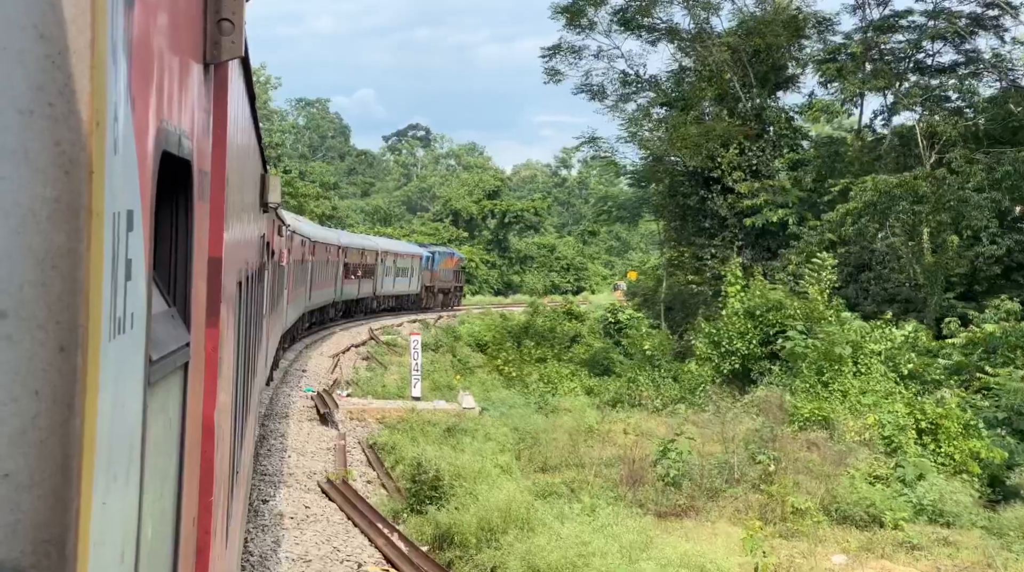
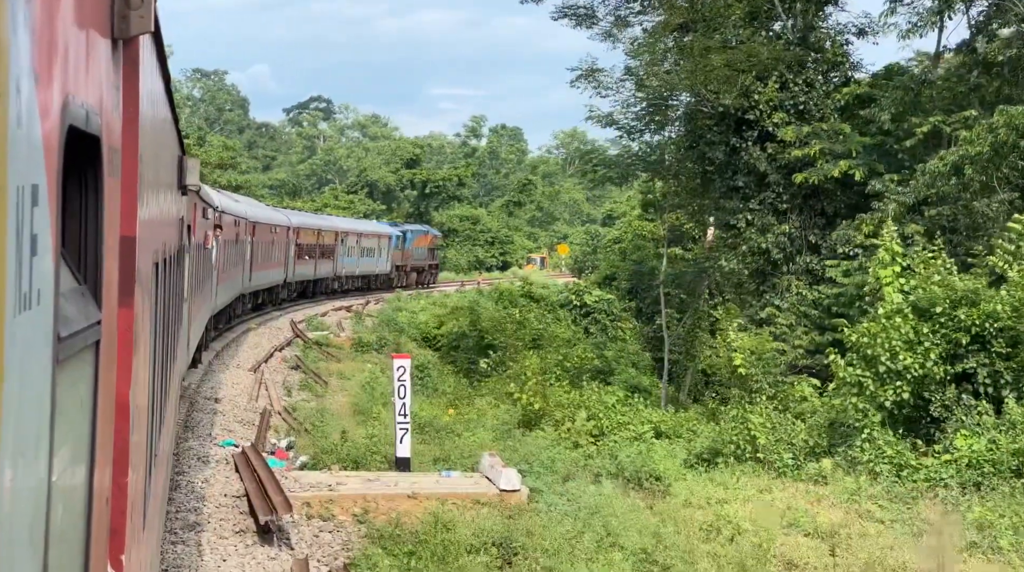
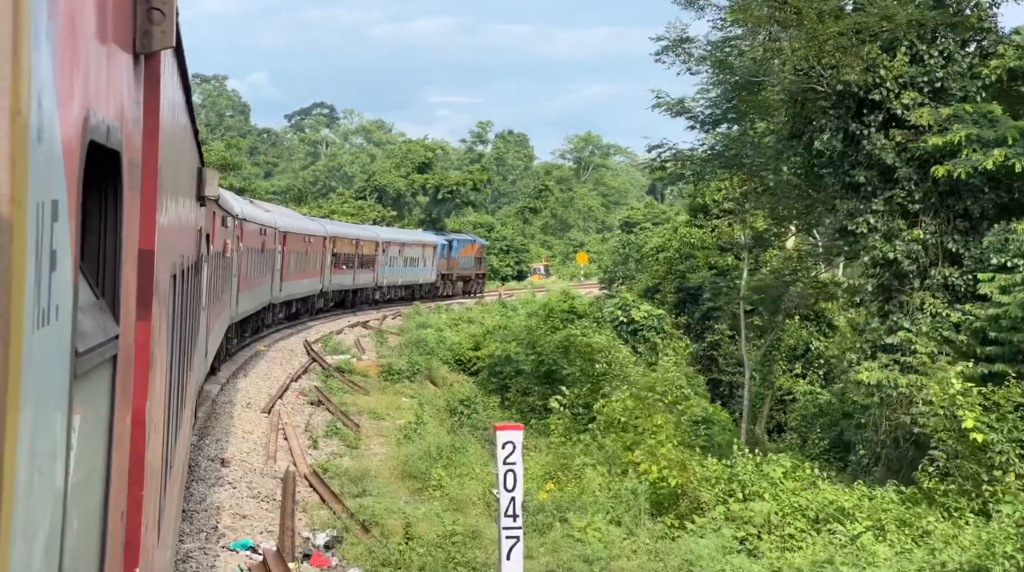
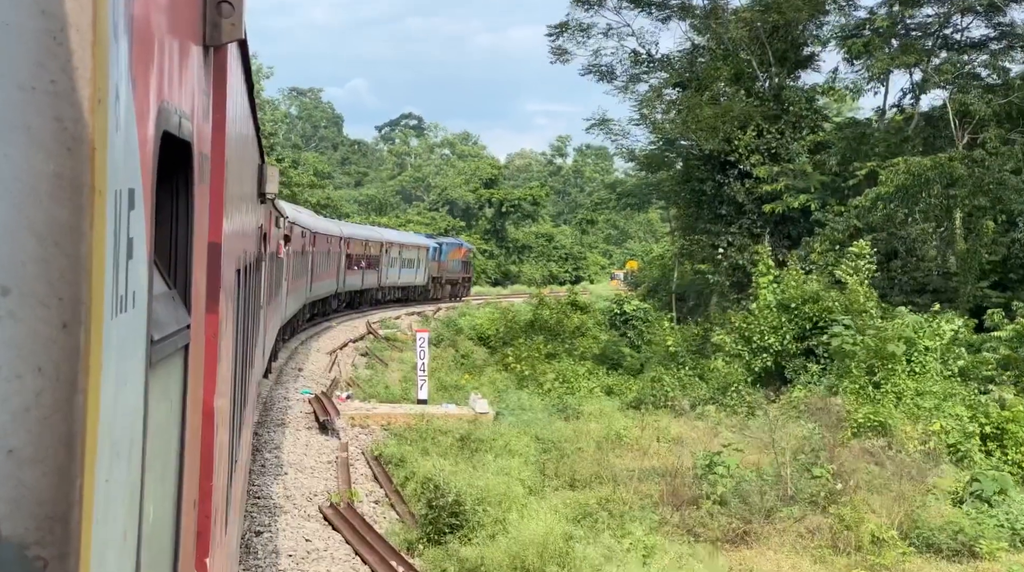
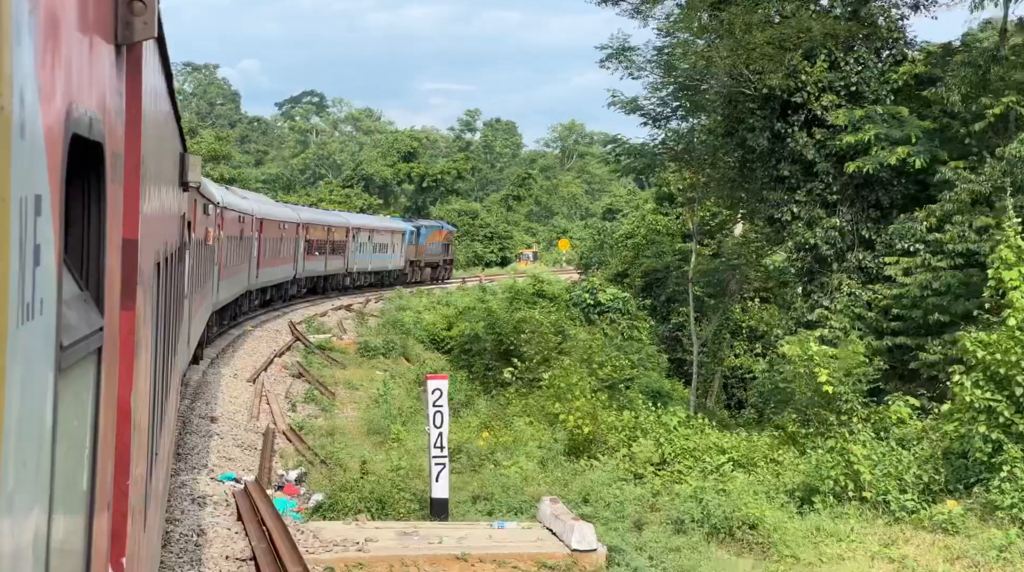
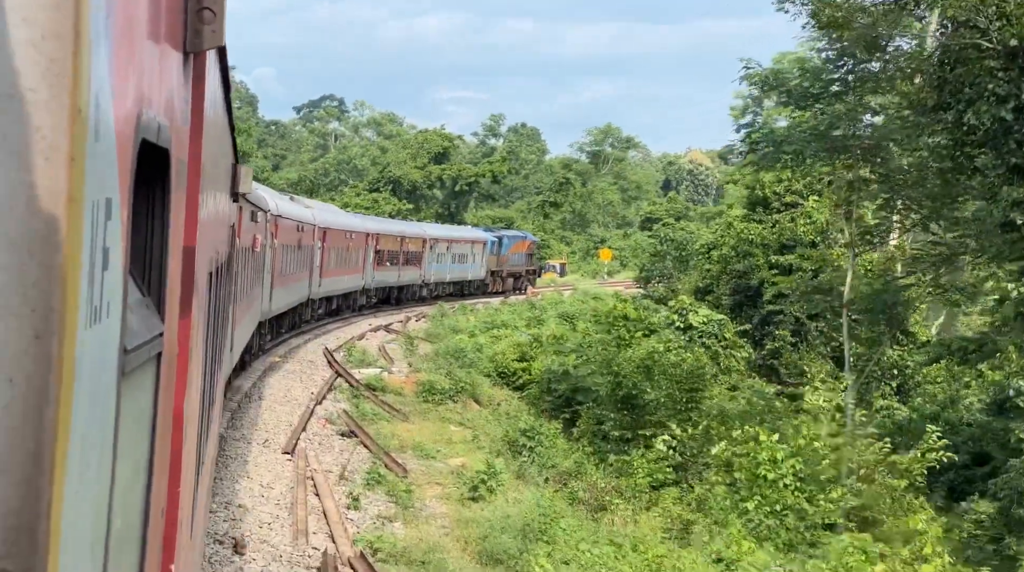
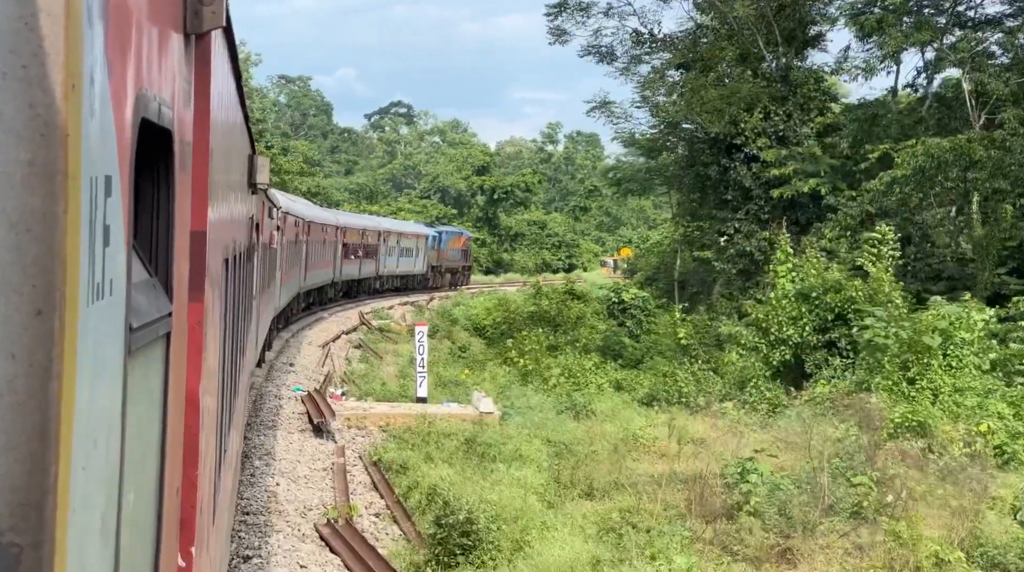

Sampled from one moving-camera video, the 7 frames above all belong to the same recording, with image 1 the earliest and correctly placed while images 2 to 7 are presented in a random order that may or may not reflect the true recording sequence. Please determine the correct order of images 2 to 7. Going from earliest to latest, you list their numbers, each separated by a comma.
4, 7, 2, 5, 3, 6
